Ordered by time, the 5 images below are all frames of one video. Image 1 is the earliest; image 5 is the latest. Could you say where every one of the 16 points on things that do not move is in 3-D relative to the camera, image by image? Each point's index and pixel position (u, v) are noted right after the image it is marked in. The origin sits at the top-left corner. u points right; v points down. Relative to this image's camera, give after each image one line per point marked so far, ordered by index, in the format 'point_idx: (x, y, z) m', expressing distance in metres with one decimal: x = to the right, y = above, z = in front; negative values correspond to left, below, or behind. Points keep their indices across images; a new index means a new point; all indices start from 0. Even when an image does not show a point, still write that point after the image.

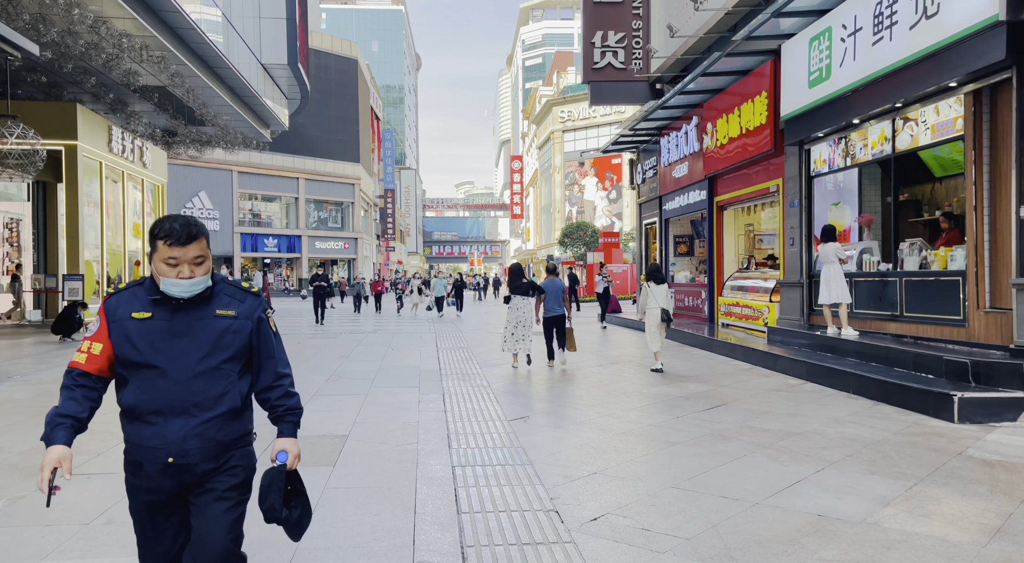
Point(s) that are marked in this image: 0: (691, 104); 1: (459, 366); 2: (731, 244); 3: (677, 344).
0: (+4.2, +4.1, +15.2) m
1: (-0.8, -1.3, +10.1) m
2: (+5.0, +0.9, +14.7) m
3: (+3.4, -1.3, +13.4) m
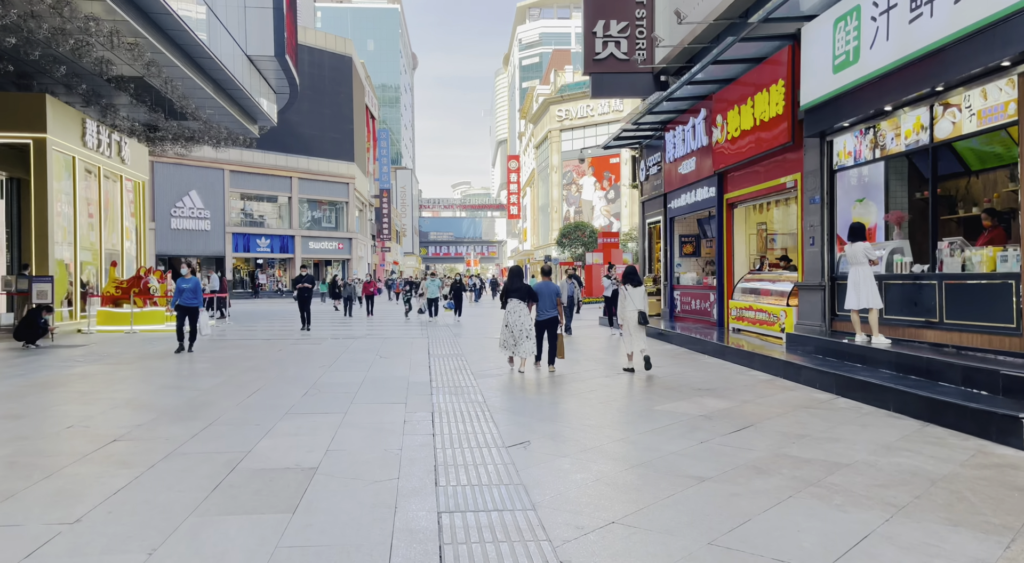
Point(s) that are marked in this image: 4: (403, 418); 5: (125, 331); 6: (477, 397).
0: (+4.1, +4.1, +14.3) m
1: (-0.8, -1.4, +9.2) m
2: (+4.9, +0.8, +13.9) m
3: (+3.4, -1.3, +12.6) m
4: (-1.1, -1.4, +6.6) m
5: (-9.7, -1.2, +16.2) m
6: (-0.4, -1.4, +7.8) m
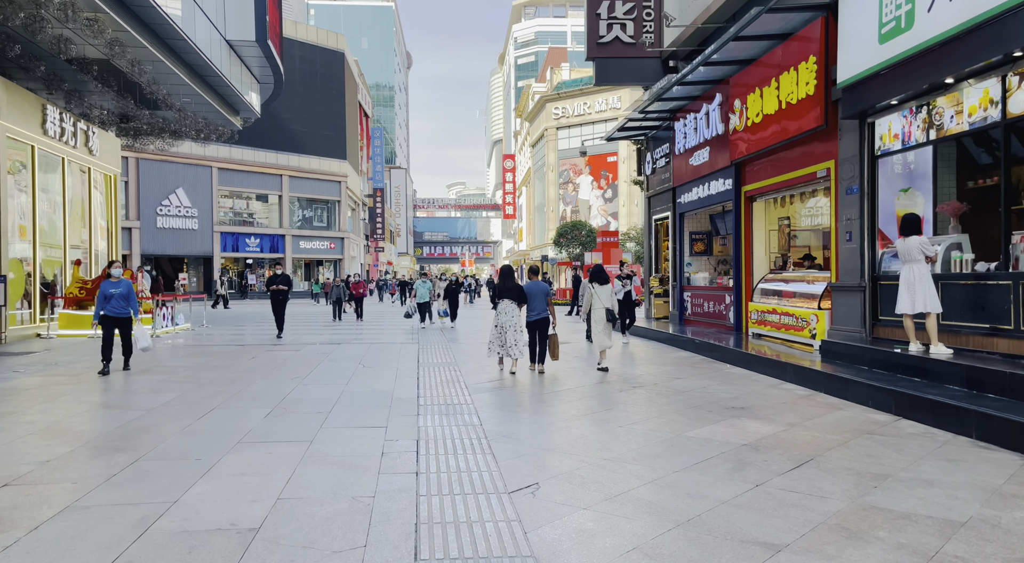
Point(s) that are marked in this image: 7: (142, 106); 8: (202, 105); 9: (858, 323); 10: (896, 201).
0: (+4.1, +4.1, +13.2) m
1: (-0.8, -1.4, +8.0) m
2: (+4.9, +0.8, +12.7) m
3: (+3.3, -1.3, +11.4) m
4: (-1.1, -1.4, +5.4) m
5: (-9.7, -1.2, +14.9) m
6: (-0.4, -1.4, +6.6) m
7: (-10.3, +4.9, +18.1) m
8: (-9.1, +5.2, +19.0) m
9: (+4.8, -0.6, +9.0) m
10: (+5.2, +1.1, +8.7) m
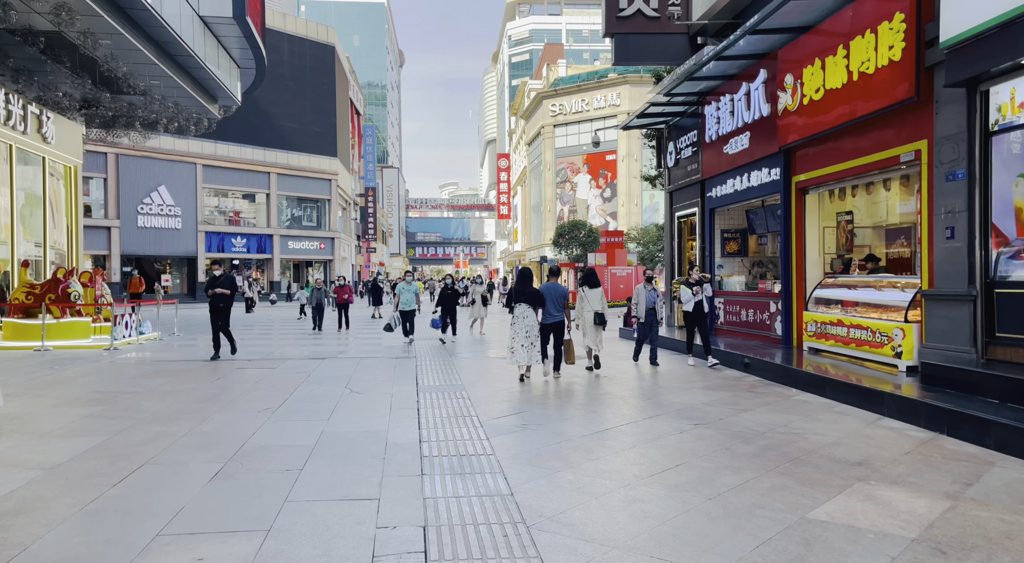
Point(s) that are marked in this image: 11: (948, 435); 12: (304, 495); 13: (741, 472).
0: (+4.3, +4.0, +11.4) m
1: (-0.6, -1.4, +6.2) m
2: (+5.1, +0.7, +11.0) m
3: (+3.6, -1.4, +9.7) m
4: (-0.8, -1.5, +3.6) m
5: (-9.5, -1.3, +13.0) m
6: (-0.1, -1.5, +4.8) m
7: (-10.1, +4.8, +16.2) m
8: (-8.9, +5.1, +17.1) m
9: (+5.0, -0.7, +7.3) m
10: (+5.4, +1.0, +7.0) m
11: (+4.0, -1.4, +6.0) m
12: (-1.4, -1.5, +4.5) m
13: (+1.7, -1.5, +4.9) m
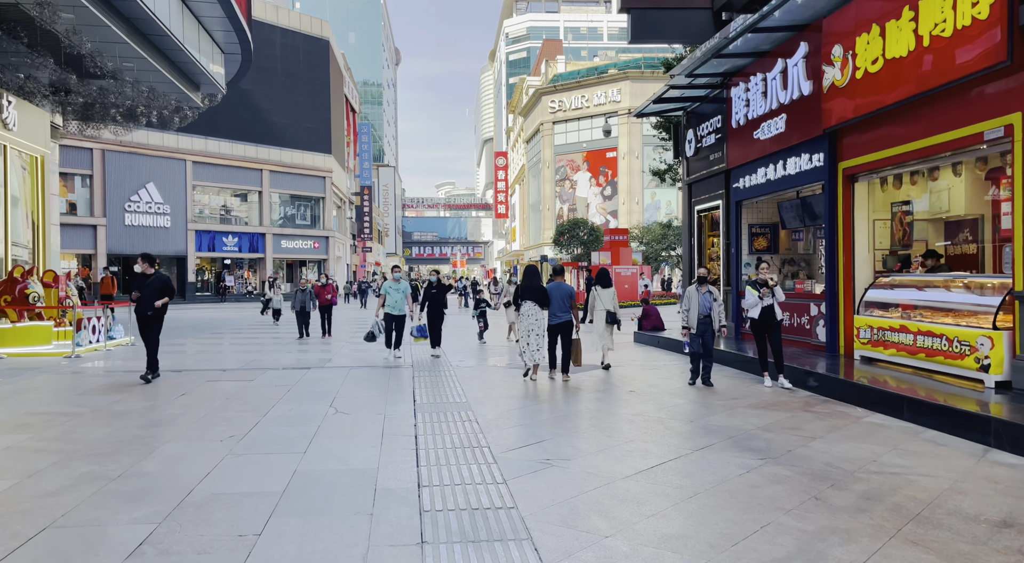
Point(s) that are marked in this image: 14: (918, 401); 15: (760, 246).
0: (+4.4, +4.0, +10.2) m
1: (-0.4, -1.4, +4.9) m
2: (+5.2, +0.7, +9.7) m
3: (+3.7, -1.4, +8.4) m
4: (-0.6, -1.5, +2.3) m
5: (-9.4, -1.3, +11.6) m
6: (+0.1, -1.5, +3.5) m
7: (-10.0, +4.8, +14.8) m
8: (-8.8, +5.1, +15.8) m
9: (+5.2, -0.6, +6.0) m
10: (+5.6, +1.0, +5.7) m
11: (+4.2, -1.4, +4.7) m
12: (-1.2, -1.5, +3.2) m
13: (+1.9, -1.4, +3.6) m
14: (+4.0, -1.2, +6.4) m
15: (+4.8, +0.7, +12.5) m
